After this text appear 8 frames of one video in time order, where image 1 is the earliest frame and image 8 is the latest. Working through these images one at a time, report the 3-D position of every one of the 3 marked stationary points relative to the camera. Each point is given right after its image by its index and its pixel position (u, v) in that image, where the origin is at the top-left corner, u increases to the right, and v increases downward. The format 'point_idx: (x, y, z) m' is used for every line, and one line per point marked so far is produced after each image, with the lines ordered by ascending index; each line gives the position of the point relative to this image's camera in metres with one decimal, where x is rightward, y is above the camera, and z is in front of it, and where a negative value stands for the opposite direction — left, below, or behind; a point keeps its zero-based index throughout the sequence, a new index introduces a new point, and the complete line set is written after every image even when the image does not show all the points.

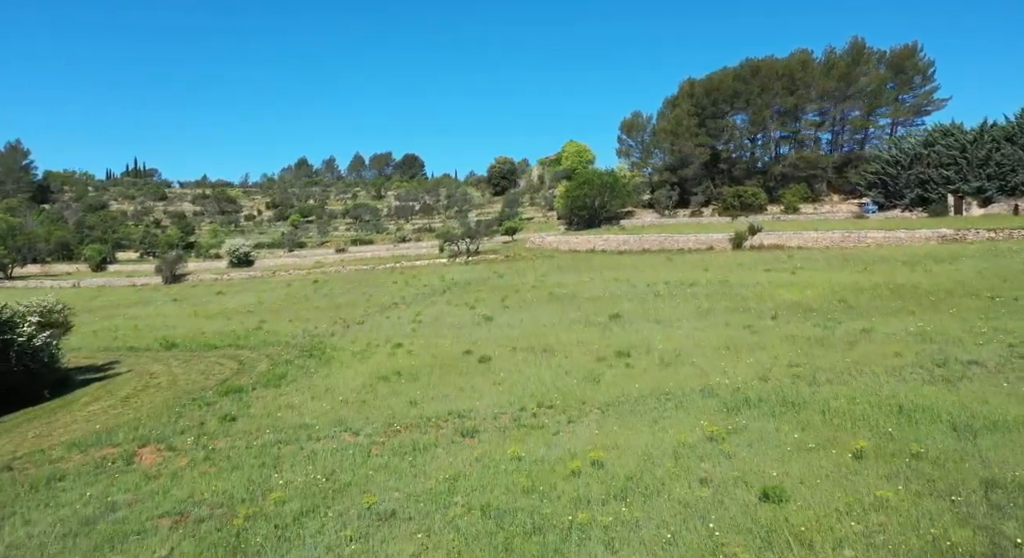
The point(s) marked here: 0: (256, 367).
0: (-7.3, -2.5, +19.8) m
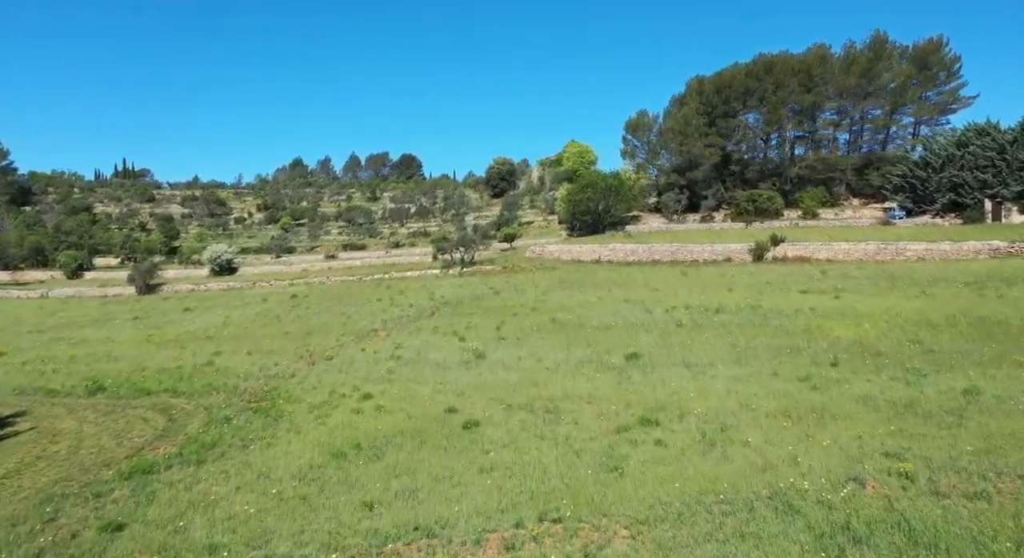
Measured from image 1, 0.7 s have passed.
0: (-7.4, -3.4, +15.8) m
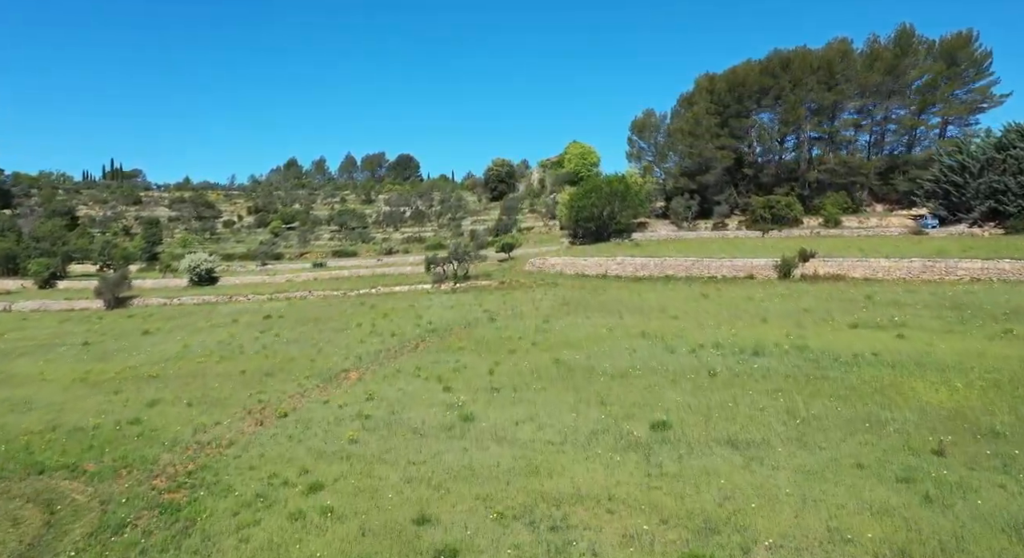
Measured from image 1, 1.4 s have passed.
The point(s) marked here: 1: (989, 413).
0: (-7.5, -4.3, +11.7) m
1: (+9.0, -2.5, +13.3) m
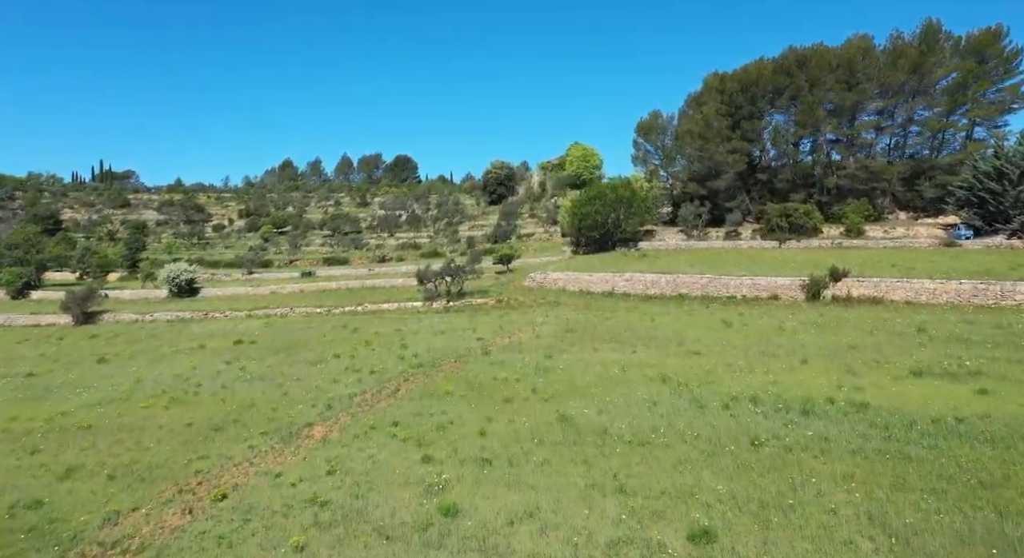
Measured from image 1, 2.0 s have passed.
0: (-7.6, -5.3, +8.1) m
1: (+8.9, -3.5, +9.6) m
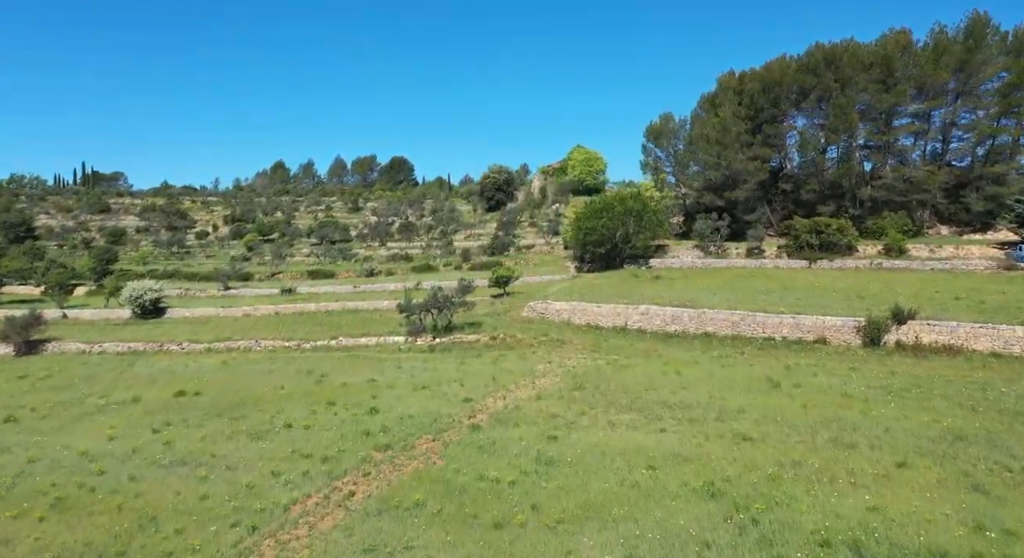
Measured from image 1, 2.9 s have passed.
0: (-7.8, -6.9, +2.6) m
1: (+8.7, -5.1, +4.2) m
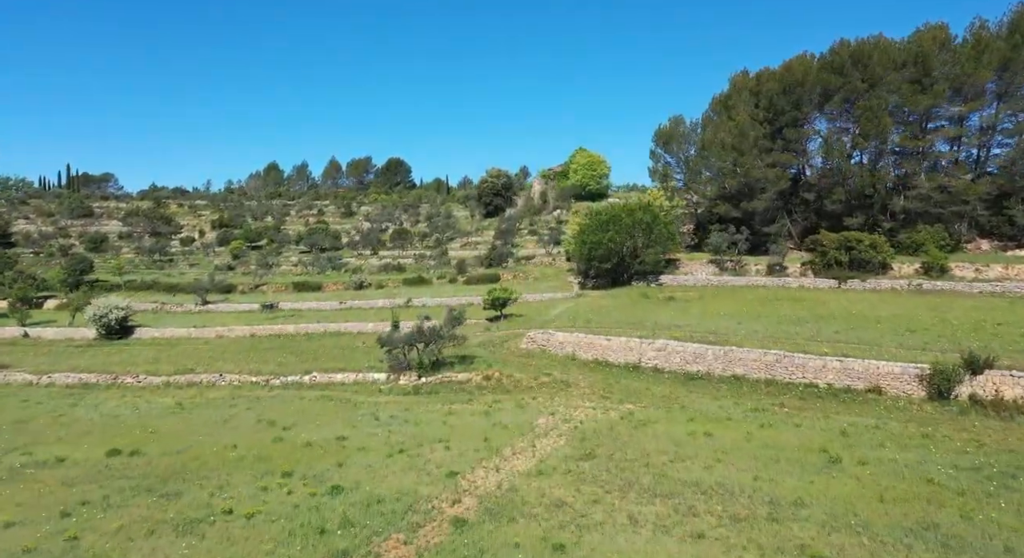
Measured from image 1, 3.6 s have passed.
0: (-7.9, -8.1, -1.7) m
1: (+8.6, -6.3, -0.2) m
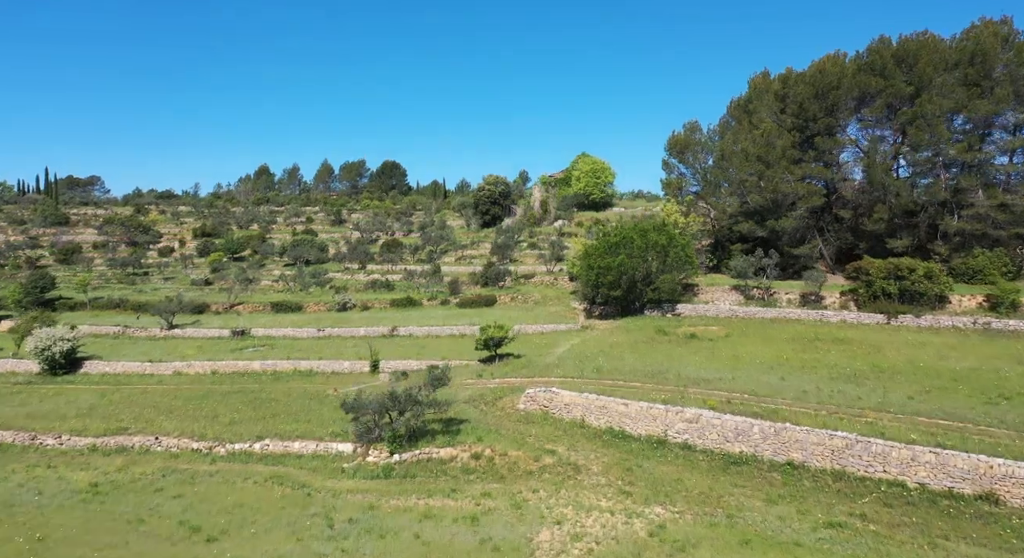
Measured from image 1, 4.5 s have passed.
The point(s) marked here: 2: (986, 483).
0: (-8.1, -9.9, -7.4) m
1: (+8.5, -8.1, -5.9) m
2: (+11.8, -5.0, +17.4) m
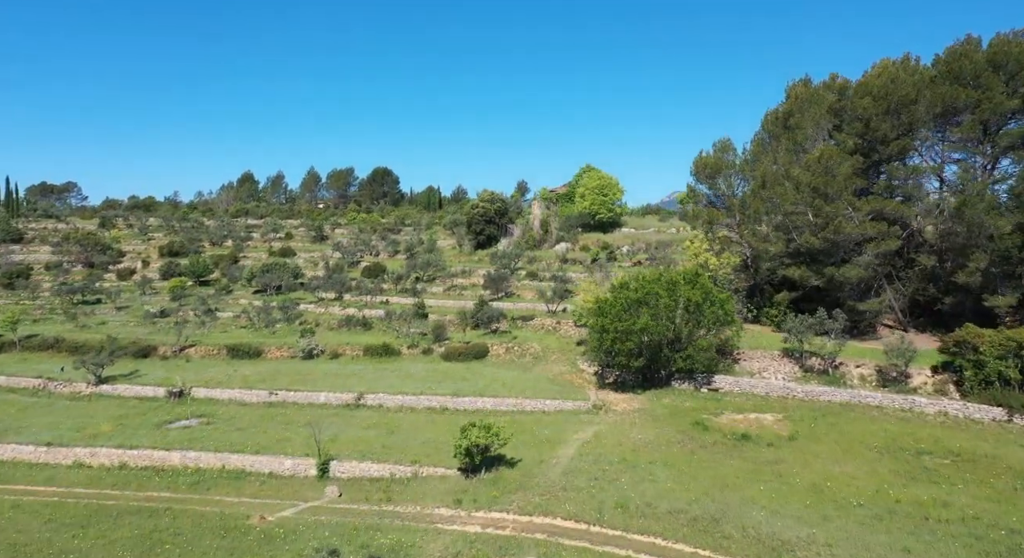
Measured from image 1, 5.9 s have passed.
0: (-8.4, -12.9, -16.5) m
1: (+8.2, -11.2, -14.9) m
2: (+11.5, -8.1, +8.4) m
